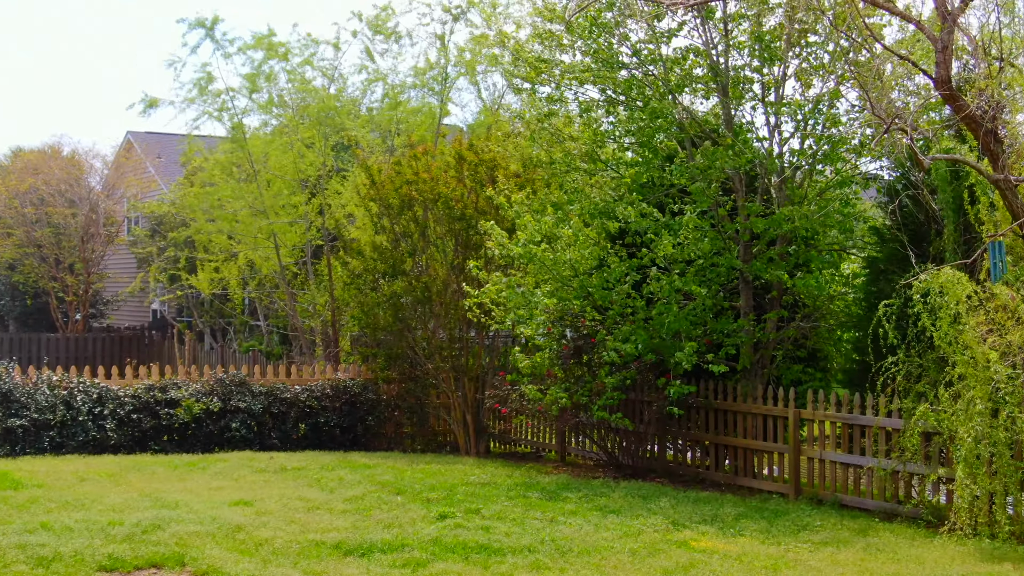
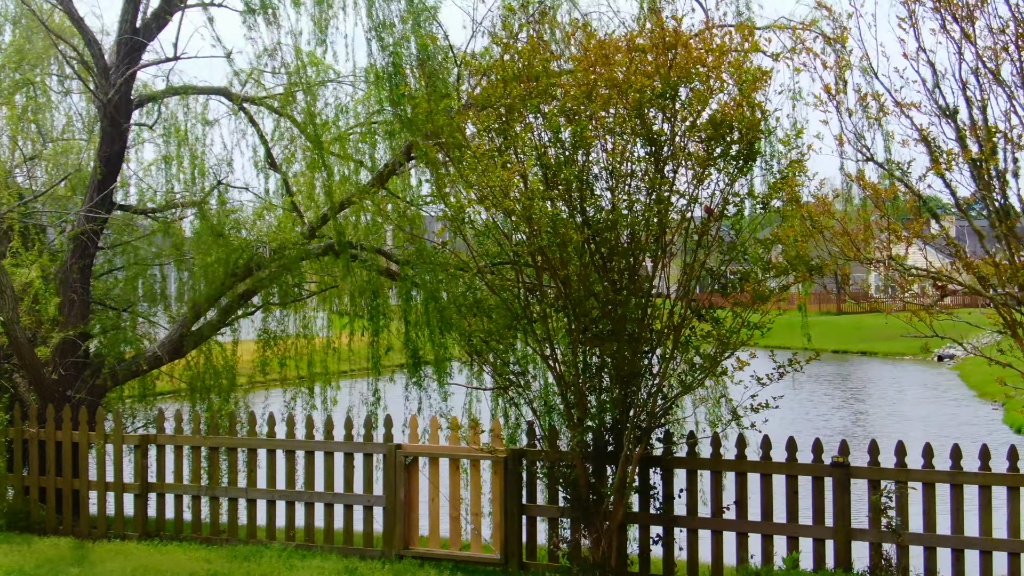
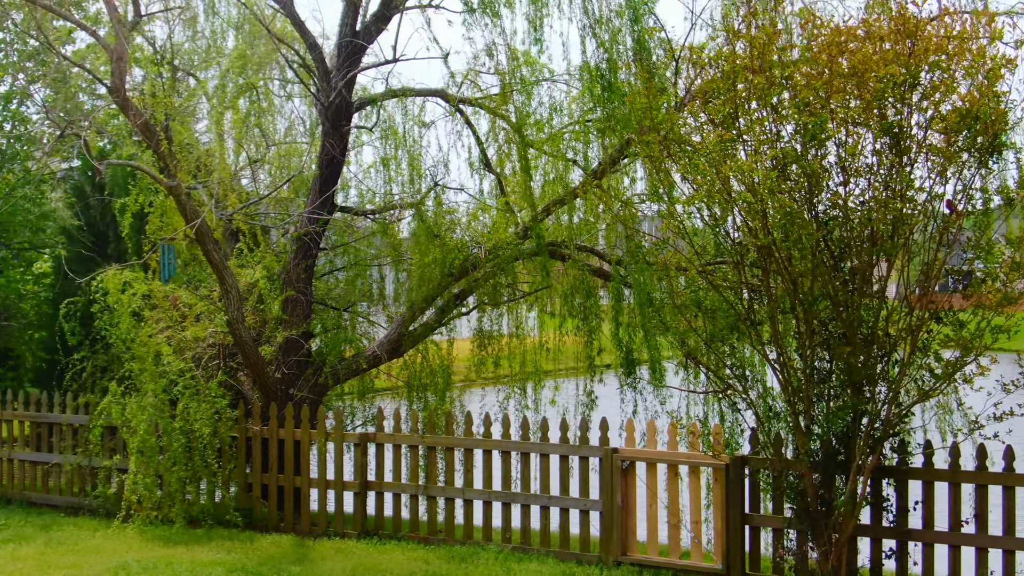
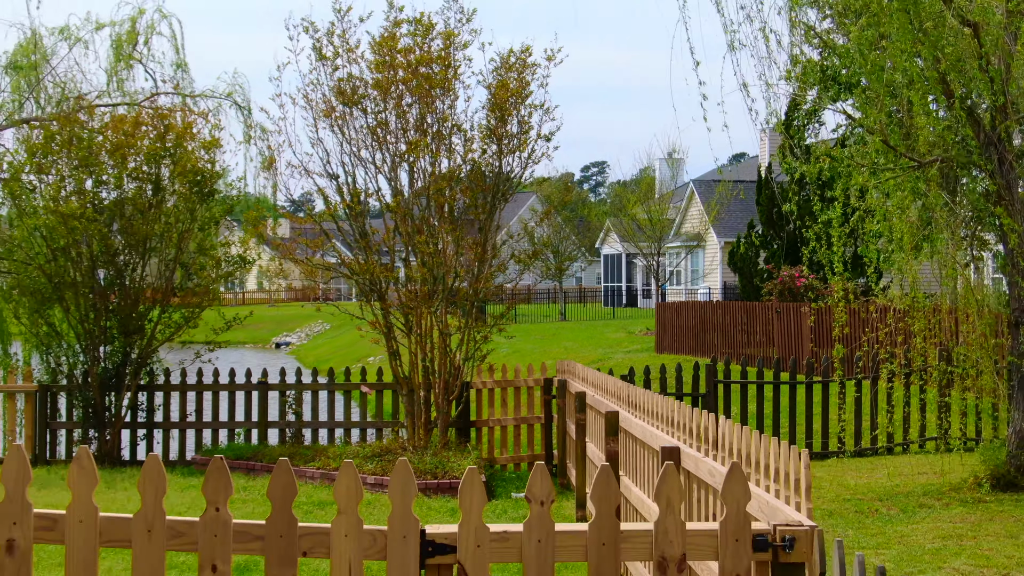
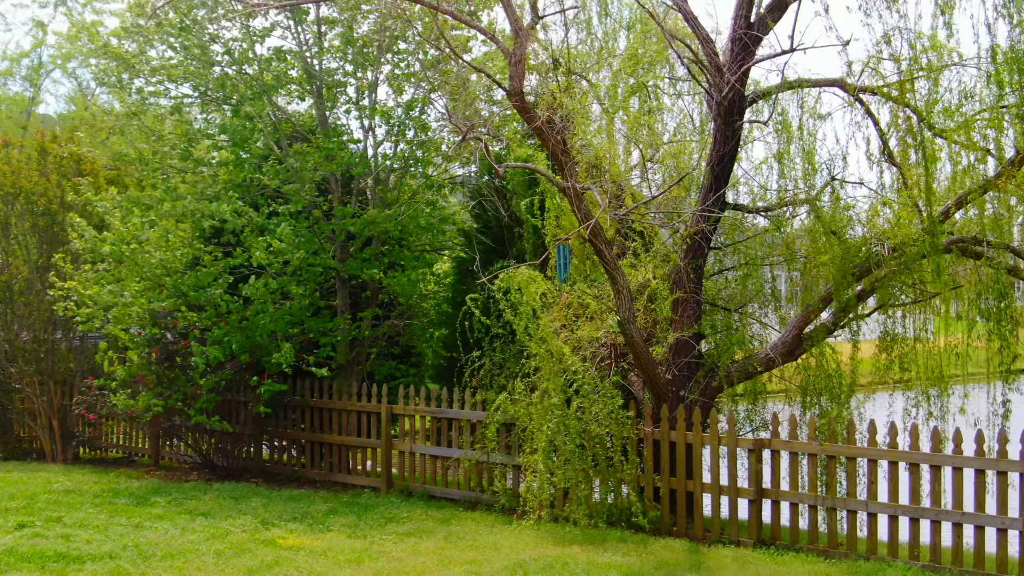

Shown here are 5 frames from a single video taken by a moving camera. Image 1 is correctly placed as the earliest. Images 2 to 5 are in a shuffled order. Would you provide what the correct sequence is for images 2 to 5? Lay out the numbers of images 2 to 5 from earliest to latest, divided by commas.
5, 3, 2, 4
